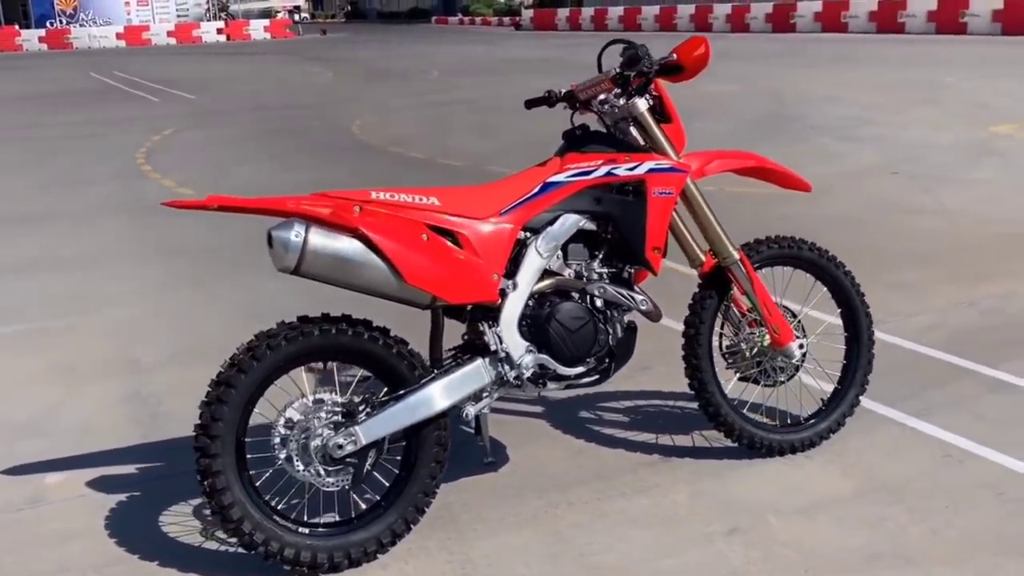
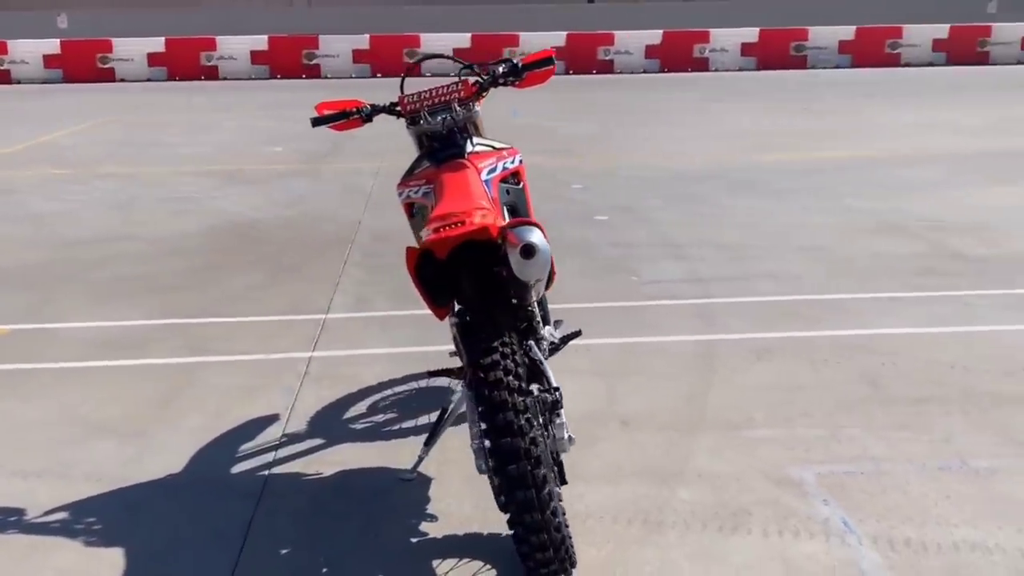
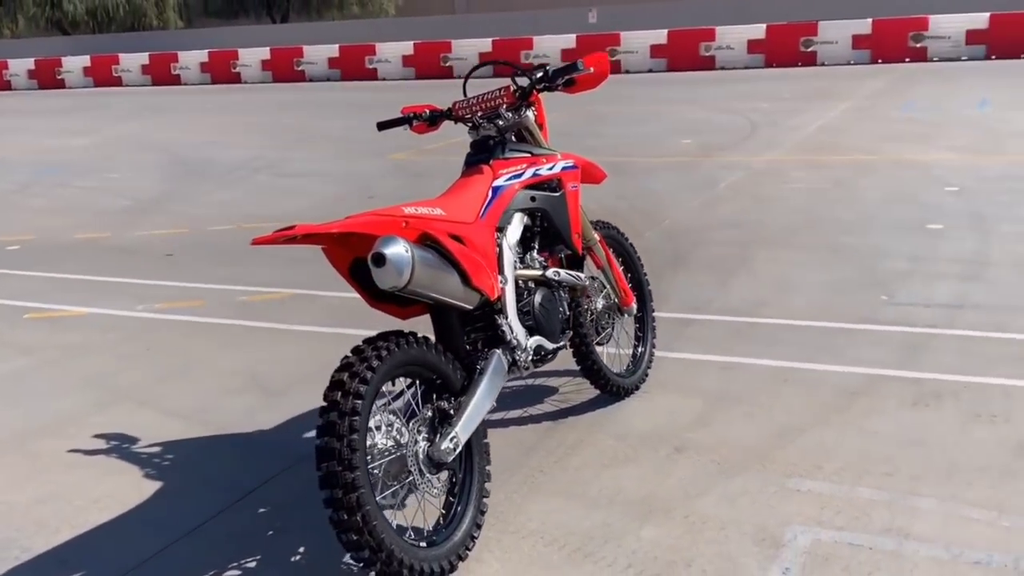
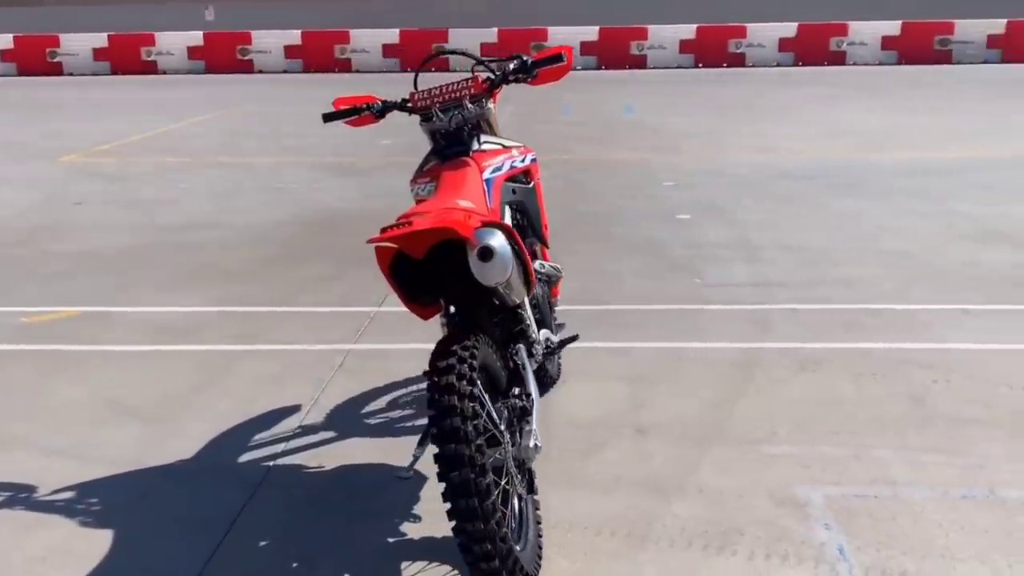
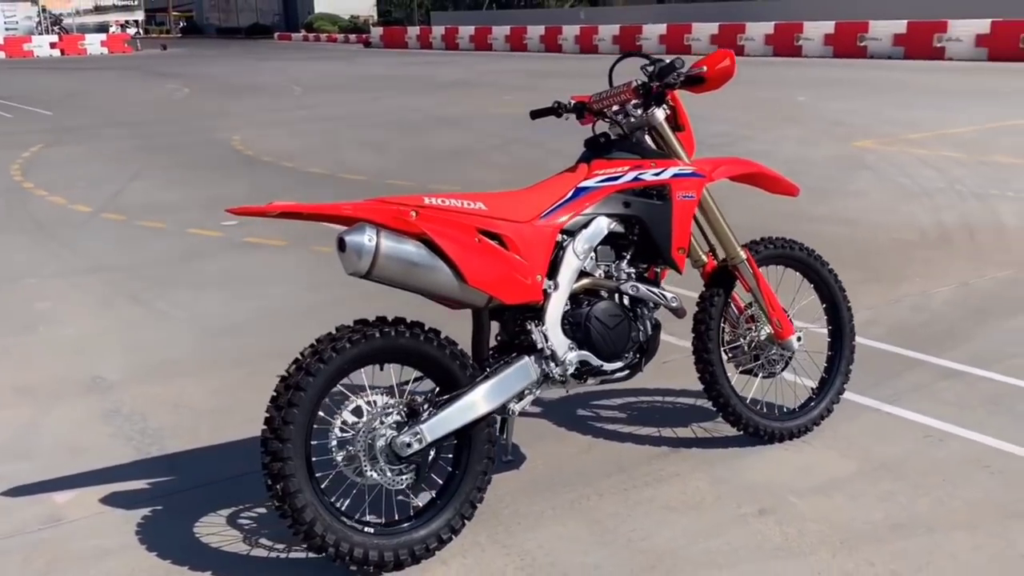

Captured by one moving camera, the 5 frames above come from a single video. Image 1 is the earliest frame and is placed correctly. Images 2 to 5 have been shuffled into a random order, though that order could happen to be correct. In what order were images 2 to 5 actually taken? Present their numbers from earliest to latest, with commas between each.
5, 3, 4, 2
